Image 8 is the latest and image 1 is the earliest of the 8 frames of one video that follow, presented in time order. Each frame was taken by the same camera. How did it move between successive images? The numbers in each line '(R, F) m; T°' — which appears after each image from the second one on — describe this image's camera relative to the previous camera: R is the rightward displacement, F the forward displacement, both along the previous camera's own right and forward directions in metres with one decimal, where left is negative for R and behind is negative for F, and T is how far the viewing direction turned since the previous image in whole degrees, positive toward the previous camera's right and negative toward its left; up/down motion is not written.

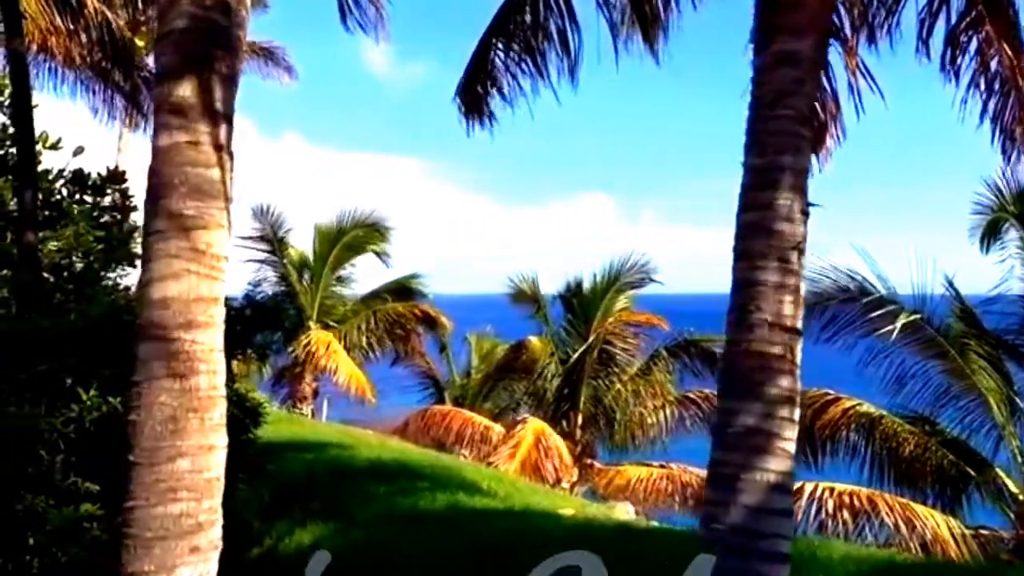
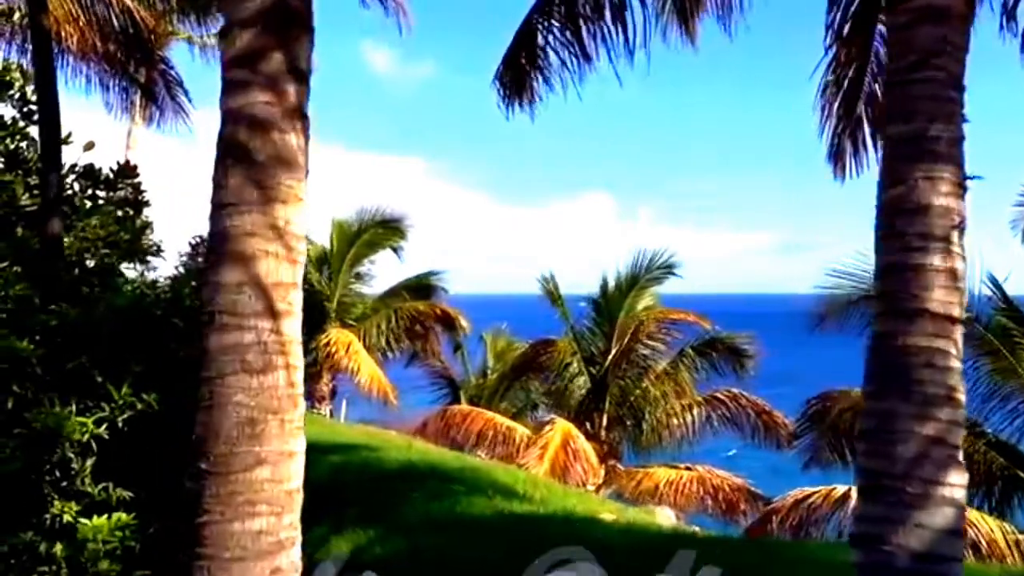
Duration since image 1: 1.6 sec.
(-0.3, +0.4) m; 0°
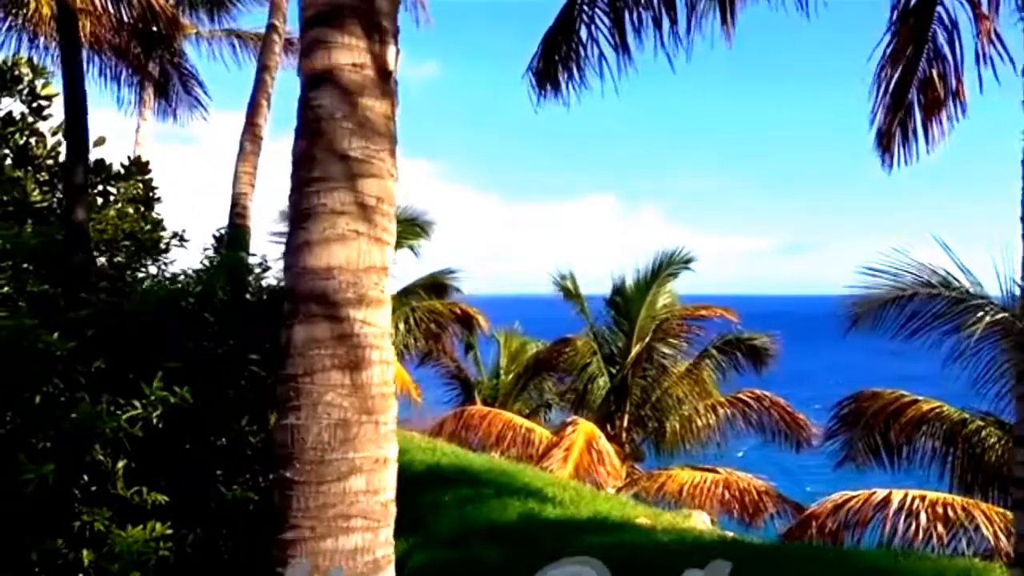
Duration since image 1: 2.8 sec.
(-0.3, +0.3) m; 0°
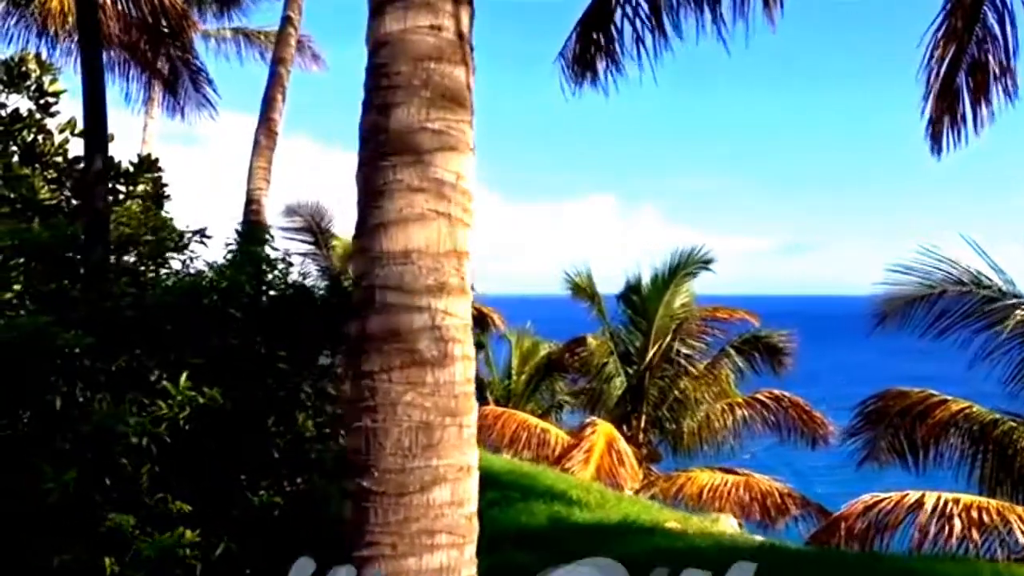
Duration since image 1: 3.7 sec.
(-0.2, +0.3) m; 0°
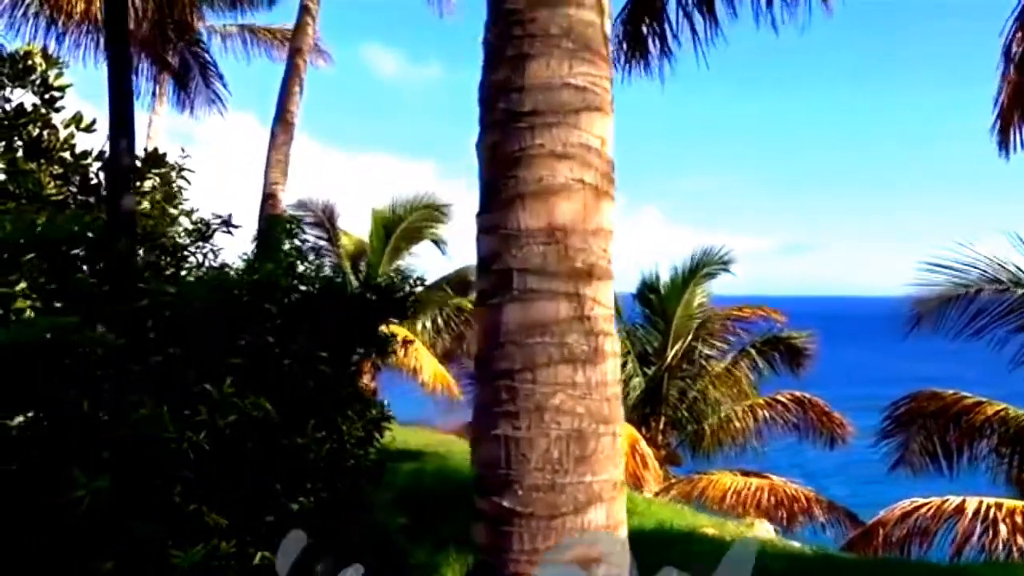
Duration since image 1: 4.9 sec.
(-0.3, +0.3) m; 0°
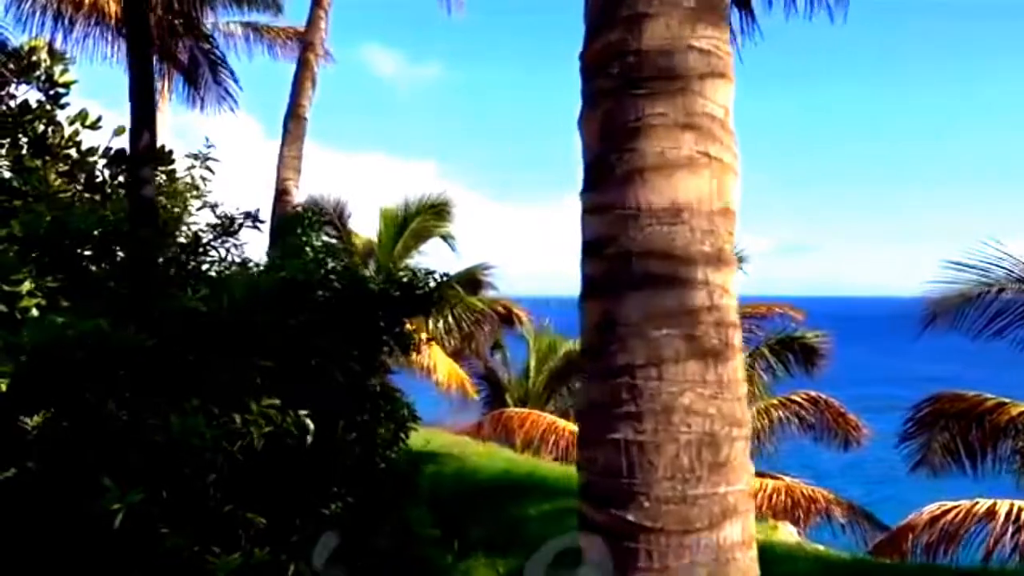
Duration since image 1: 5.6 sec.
(-0.2, +0.2) m; 0°
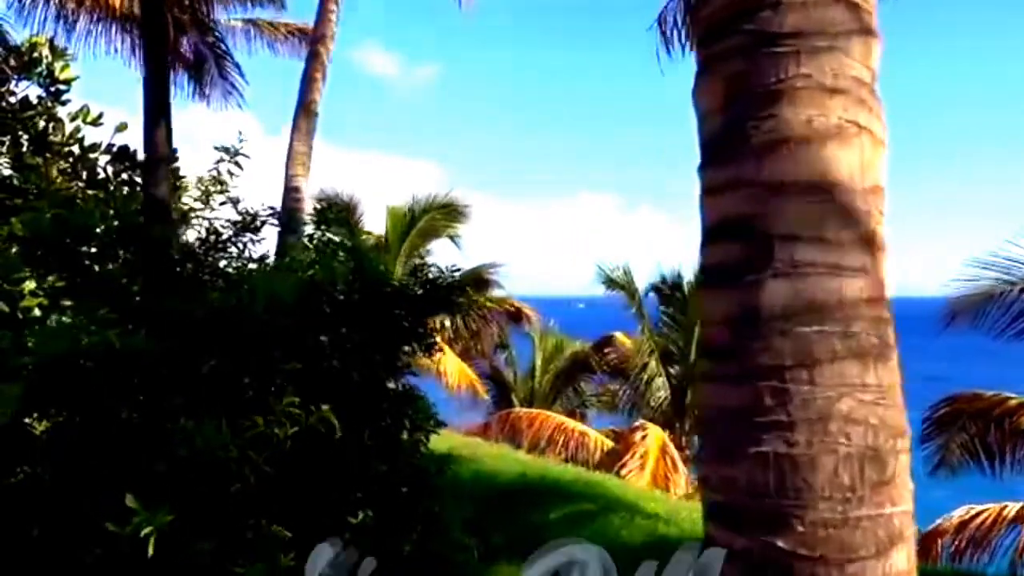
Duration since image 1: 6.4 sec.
(-0.2, +0.2) m; 0°
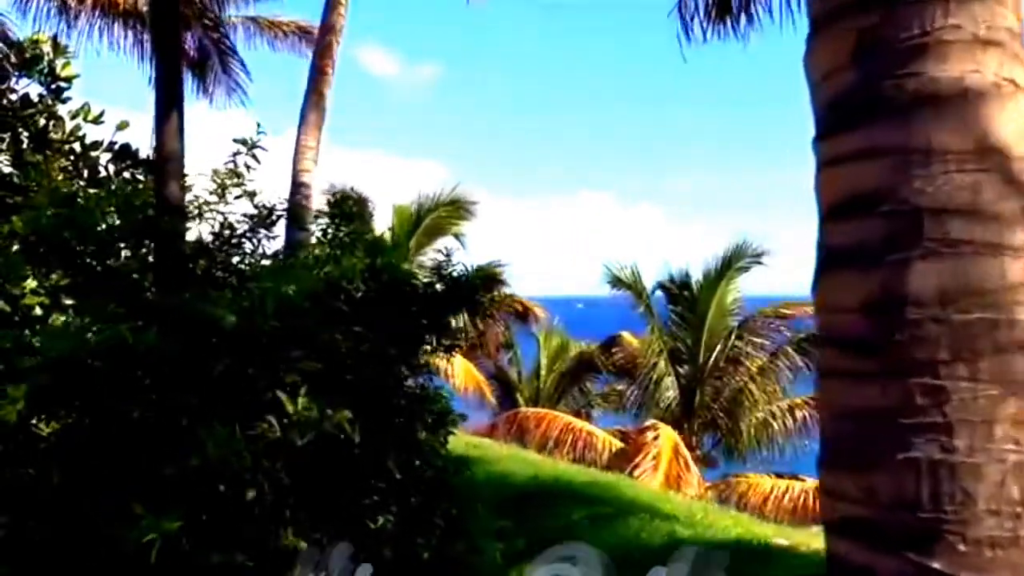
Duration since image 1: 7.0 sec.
(-0.1, +0.2) m; 0°
